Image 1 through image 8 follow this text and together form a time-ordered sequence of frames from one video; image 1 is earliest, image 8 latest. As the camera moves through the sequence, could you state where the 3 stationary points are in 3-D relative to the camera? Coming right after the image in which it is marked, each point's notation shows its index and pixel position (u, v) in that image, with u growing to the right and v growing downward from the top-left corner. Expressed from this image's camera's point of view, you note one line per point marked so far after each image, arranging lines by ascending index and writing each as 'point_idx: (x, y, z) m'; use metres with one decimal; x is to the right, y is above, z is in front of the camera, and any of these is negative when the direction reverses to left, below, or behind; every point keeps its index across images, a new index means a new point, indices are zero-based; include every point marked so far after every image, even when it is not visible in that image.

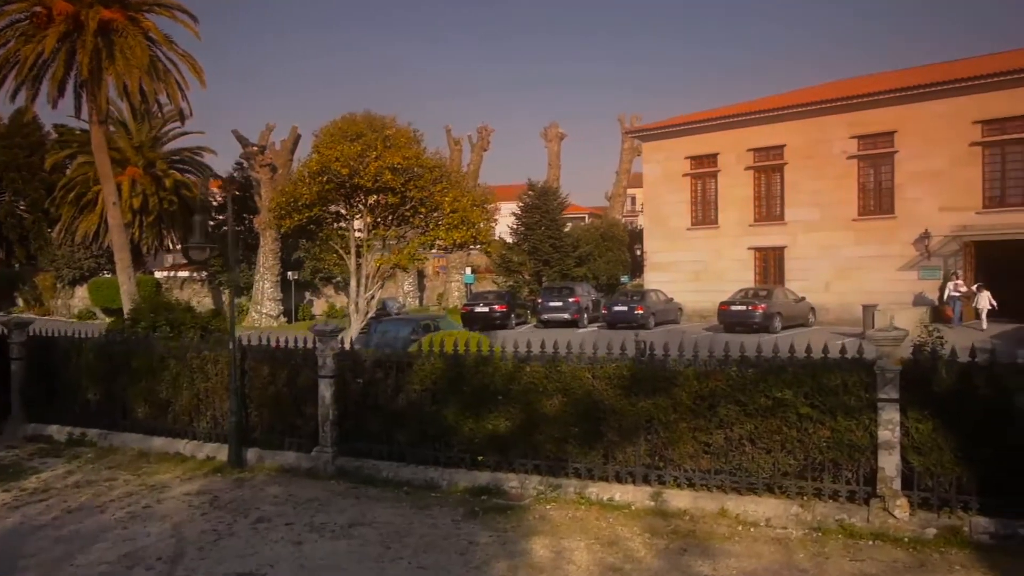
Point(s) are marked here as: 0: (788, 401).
0: (+2.0, -0.8, +6.8) m
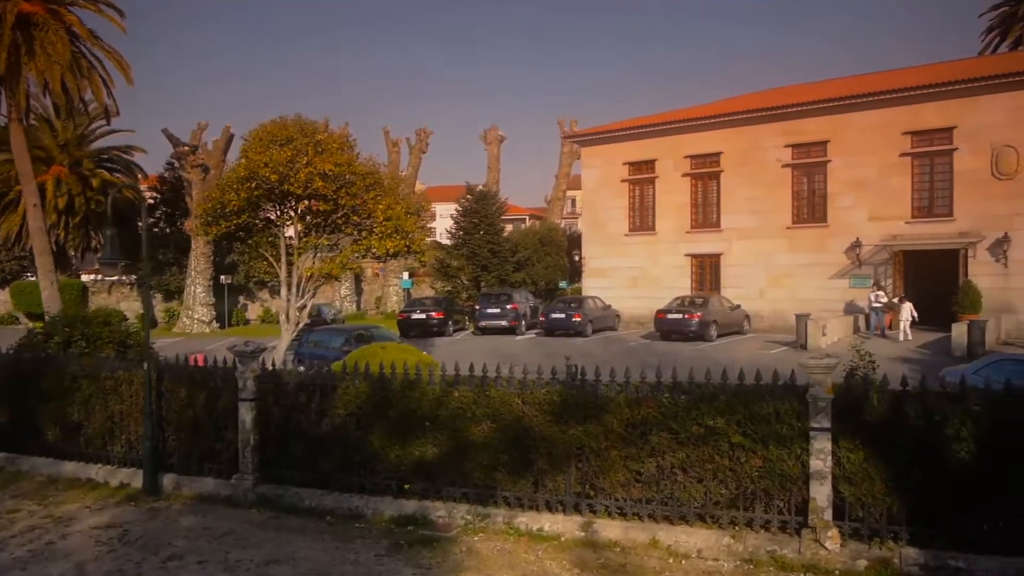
0: (+1.5, -1.0, +6.7) m
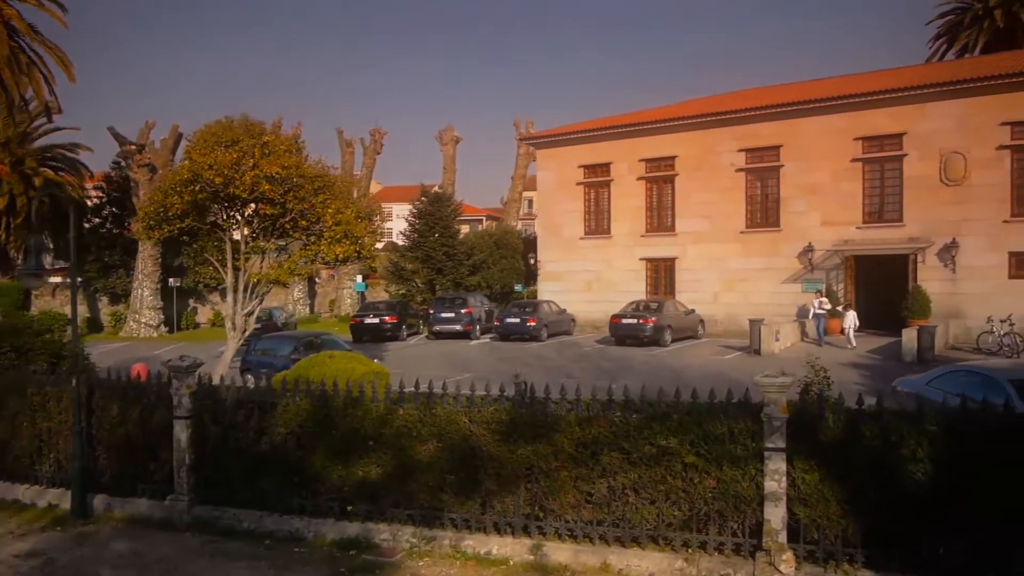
0: (+1.1, -1.1, +6.5) m
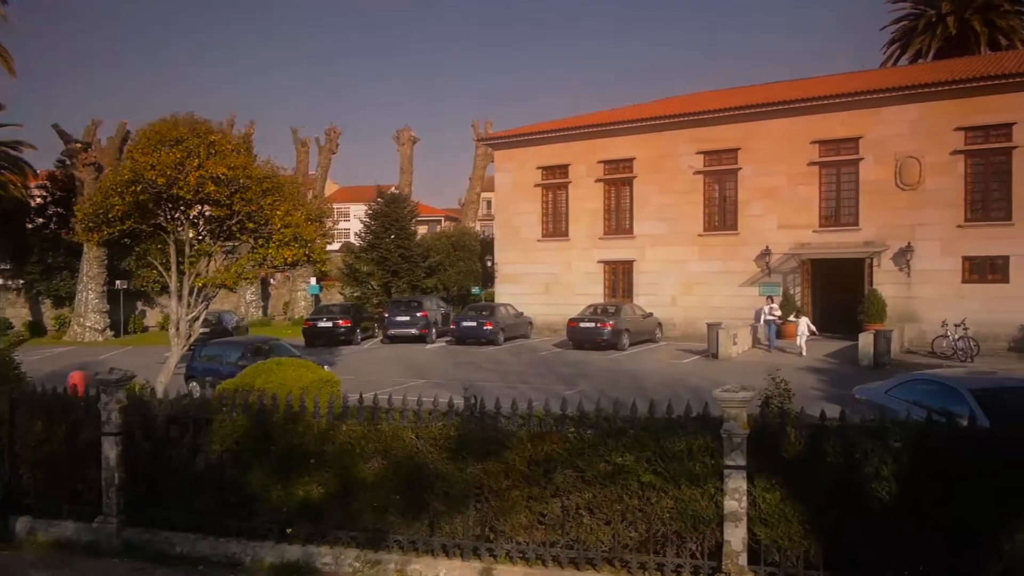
0: (+0.8, -1.2, +6.2) m
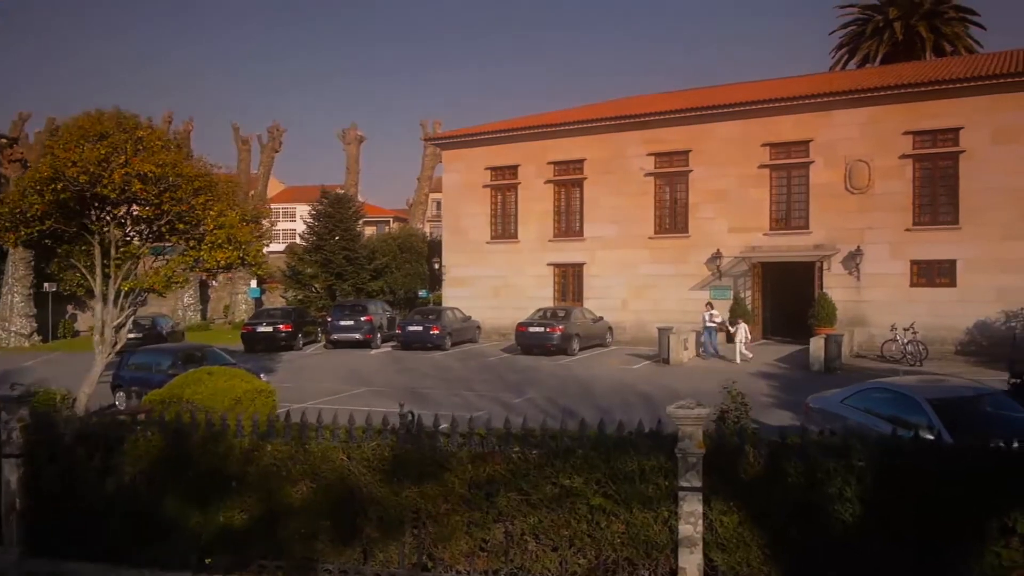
0: (+0.4, -1.2, +5.7) m
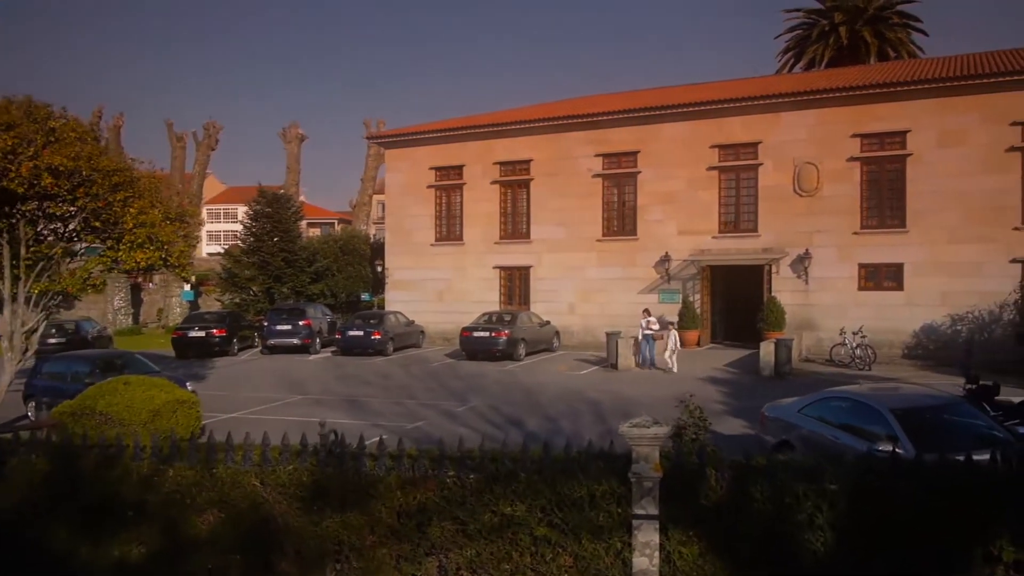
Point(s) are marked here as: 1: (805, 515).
0: (0.0, -1.3, +5.1) m
1: (+1.6, -1.2, +4.9) m
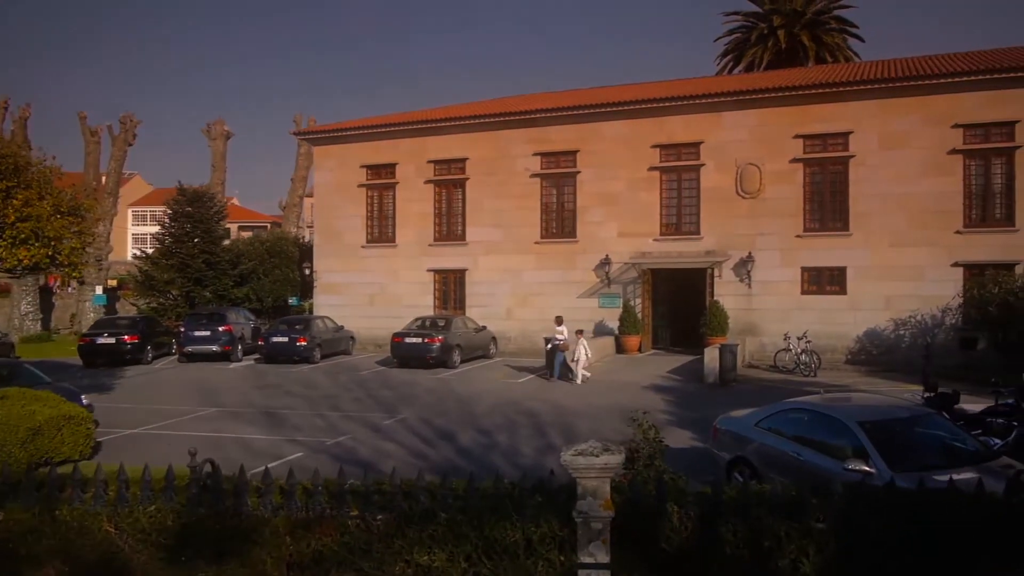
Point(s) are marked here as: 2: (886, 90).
0: (-0.3, -1.3, +4.1) m
1: (+1.2, -1.2, +4.0) m
2: (+7.9, +4.2, +19.4) m
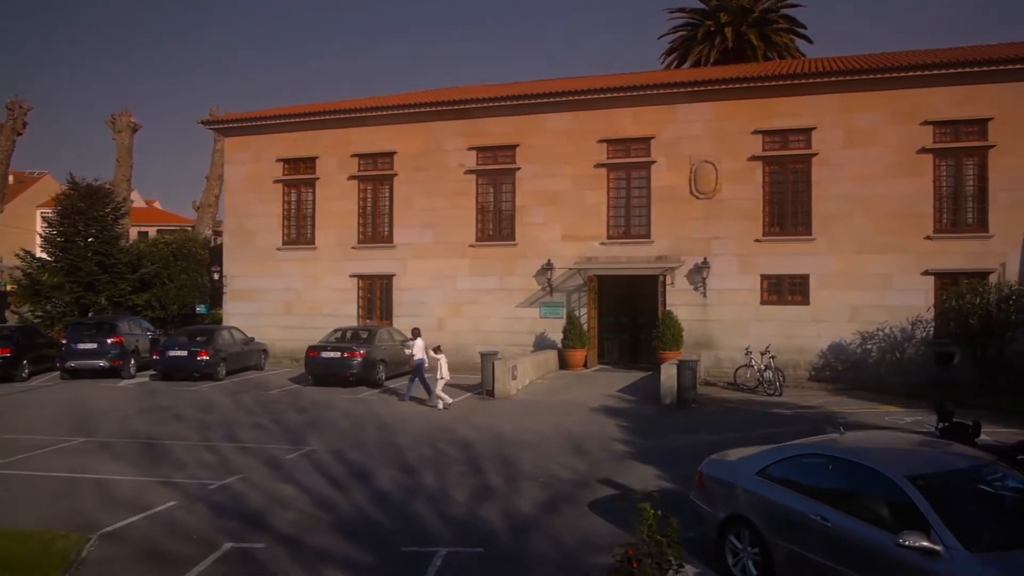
0: (-0.5, -1.2, +2.0) m
1: (+1.0, -1.2, +2.0) m
2: (+6.6, +4.0, +17.9) m
